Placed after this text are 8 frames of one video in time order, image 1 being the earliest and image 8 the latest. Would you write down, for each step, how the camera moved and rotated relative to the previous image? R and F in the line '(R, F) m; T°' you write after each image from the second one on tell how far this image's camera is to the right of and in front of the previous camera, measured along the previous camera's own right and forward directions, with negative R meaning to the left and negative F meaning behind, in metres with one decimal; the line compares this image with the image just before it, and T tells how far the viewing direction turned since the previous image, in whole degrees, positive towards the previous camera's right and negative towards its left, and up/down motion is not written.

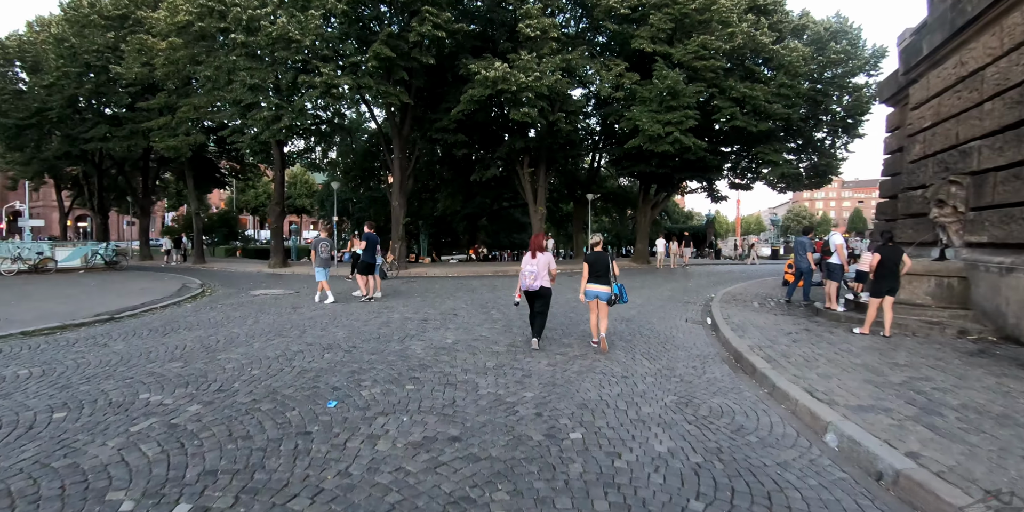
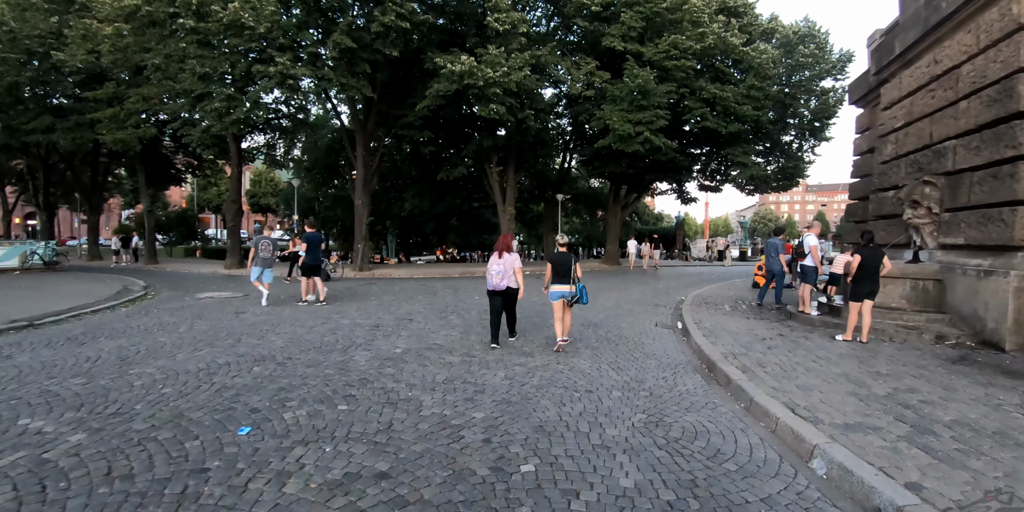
(+0.3, +0.7) m; +3°
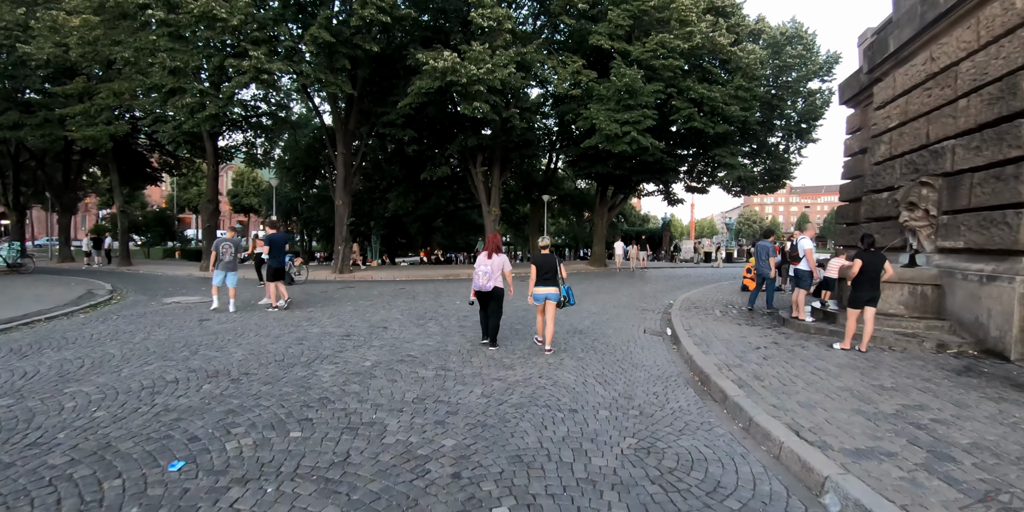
(+0.1, +0.5) m; +1°
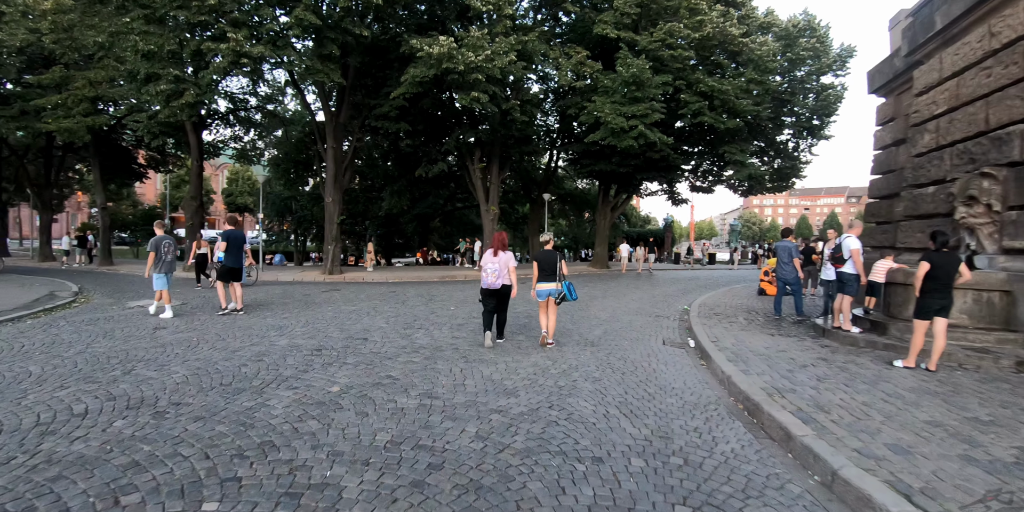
(-0.1, +1.3) m; 0°
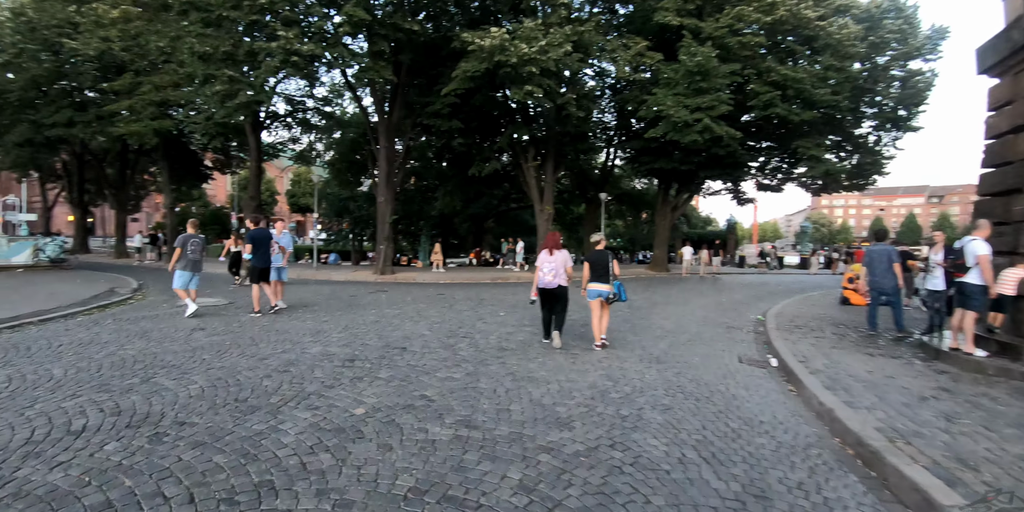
(0.0, +0.9) m; -6°
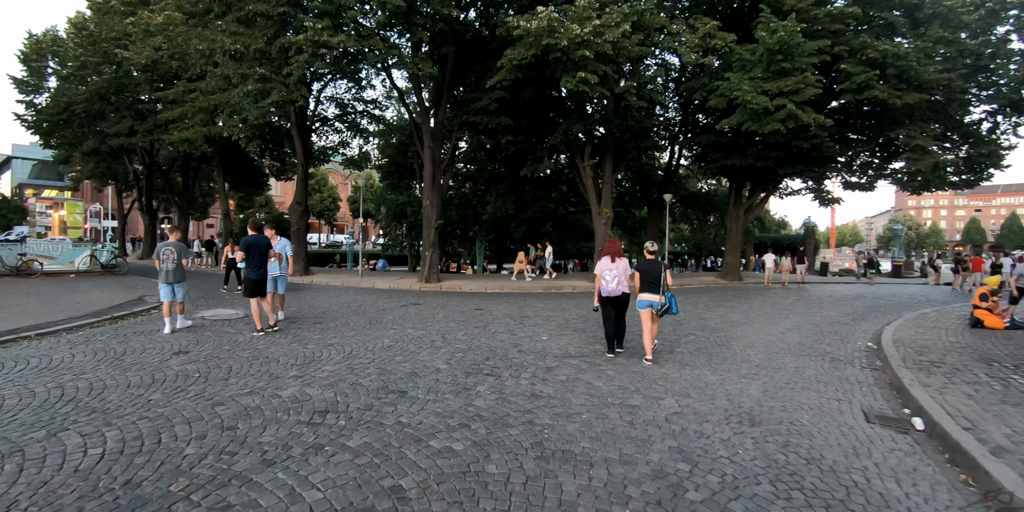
(+0.3, +1.8) m; -7°
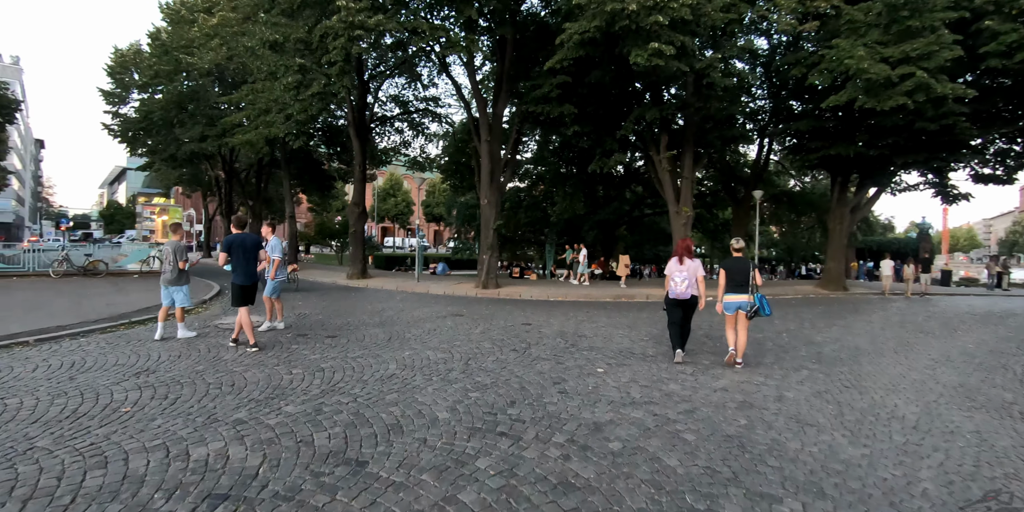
(+0.4, +1.9) m; -8°
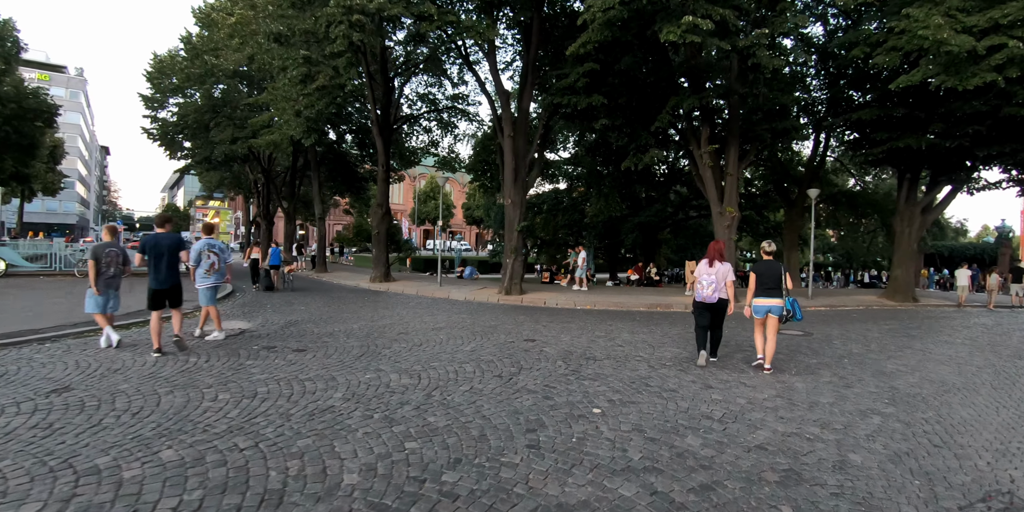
(+0.7, +1.3) m; -5°
